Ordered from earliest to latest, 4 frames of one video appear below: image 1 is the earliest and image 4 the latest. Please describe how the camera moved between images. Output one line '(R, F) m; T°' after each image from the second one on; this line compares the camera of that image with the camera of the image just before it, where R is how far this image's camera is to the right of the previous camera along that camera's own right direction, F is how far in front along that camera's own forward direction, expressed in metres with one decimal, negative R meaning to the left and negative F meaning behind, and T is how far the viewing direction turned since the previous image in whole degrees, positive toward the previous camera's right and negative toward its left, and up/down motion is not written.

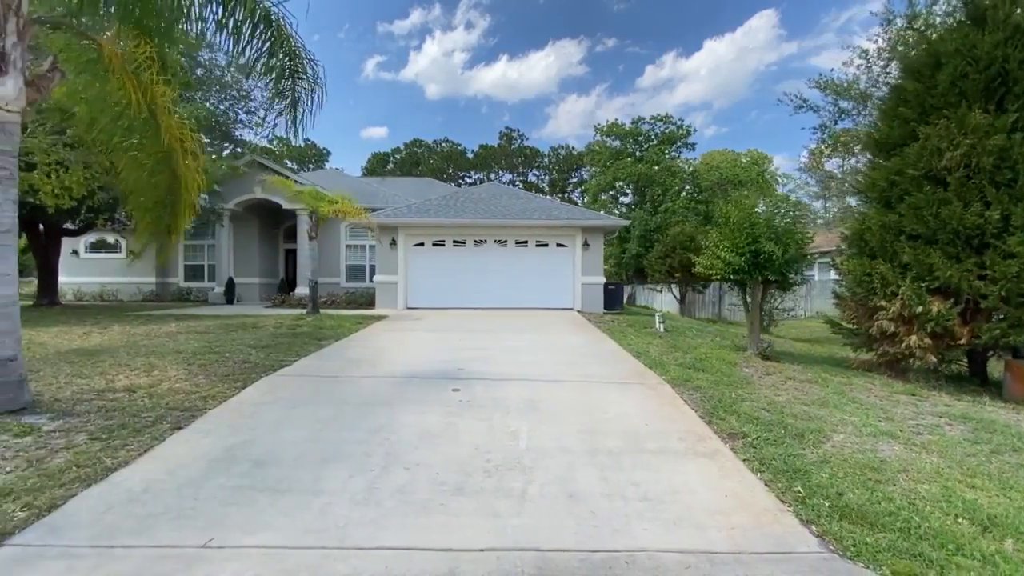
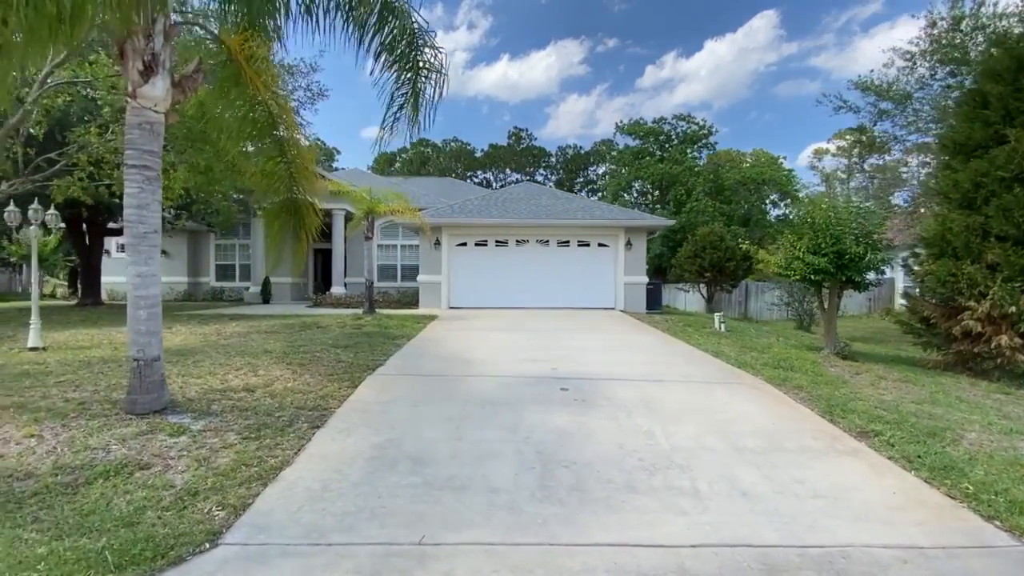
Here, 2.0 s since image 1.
(-1.7, 0.0) m; 0°
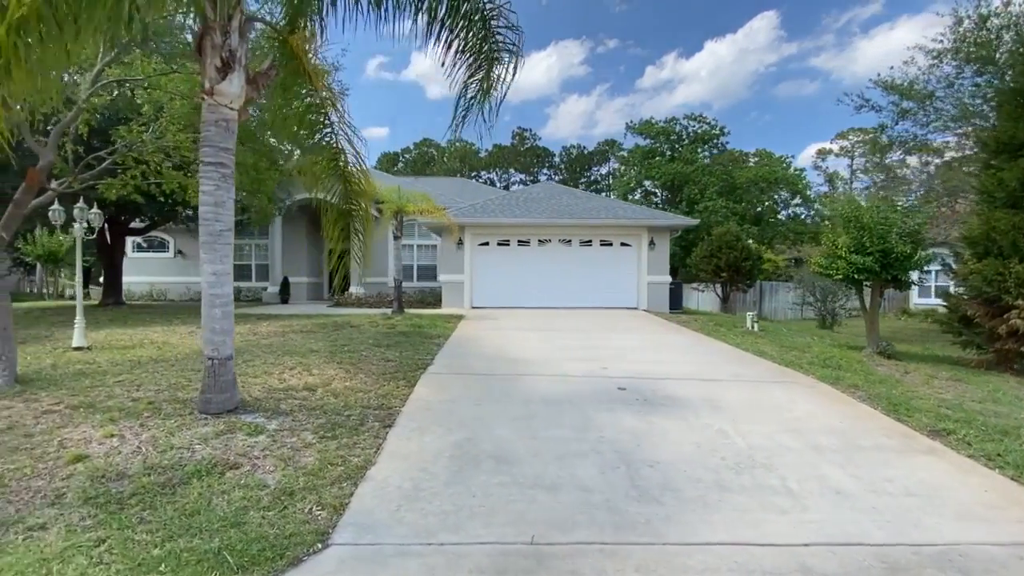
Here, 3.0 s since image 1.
(-0.9, 0.0) m; 0°
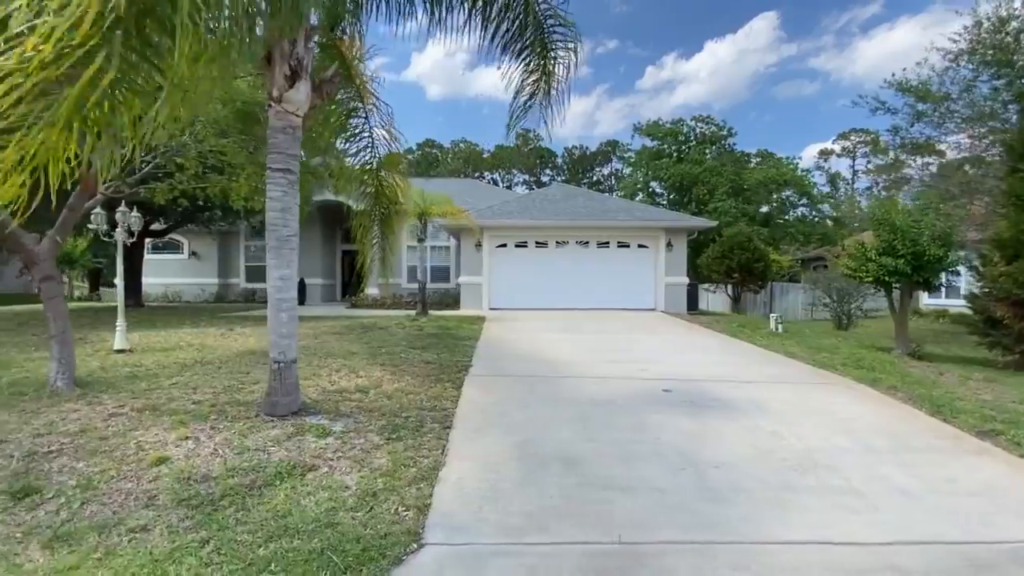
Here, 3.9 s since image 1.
(-0.7, -0.1) m; 0°
